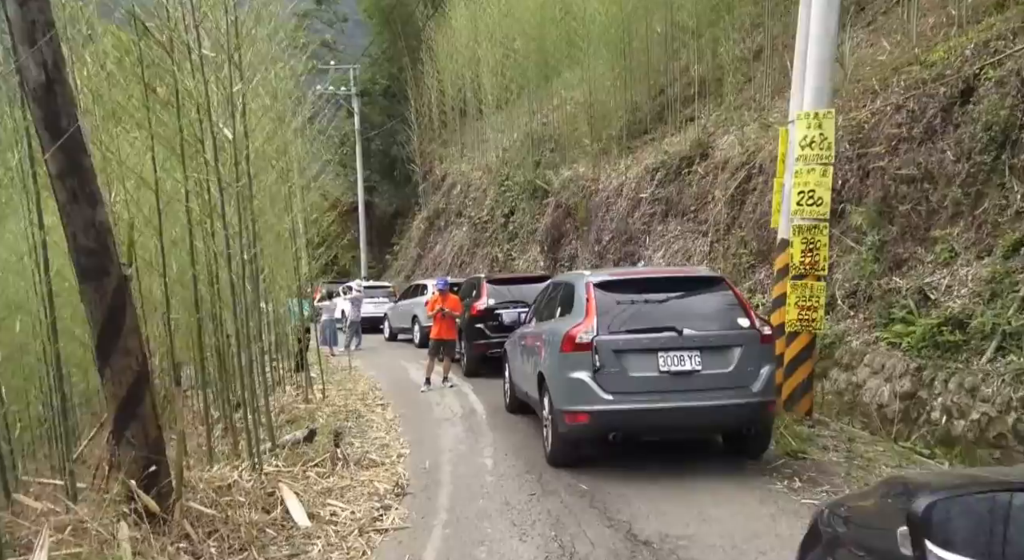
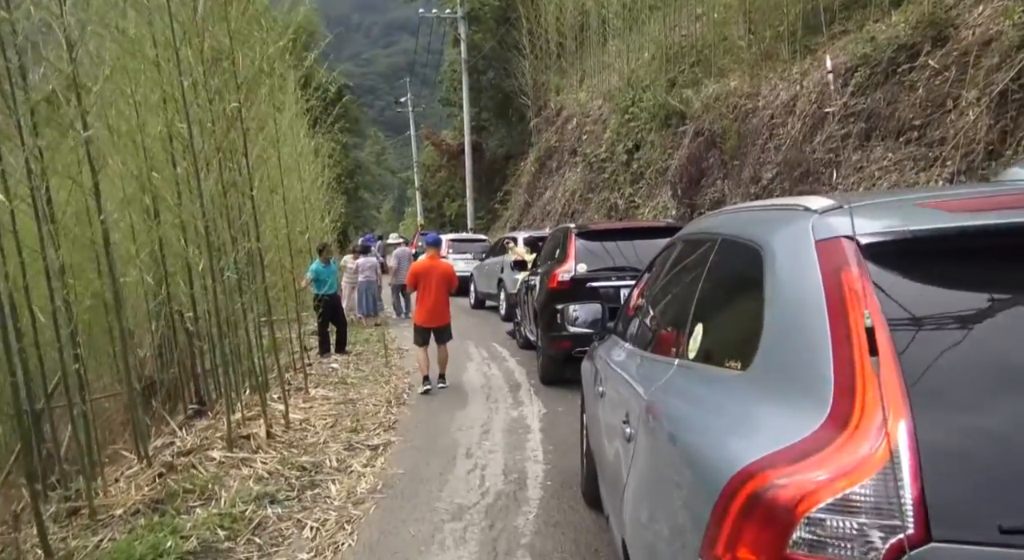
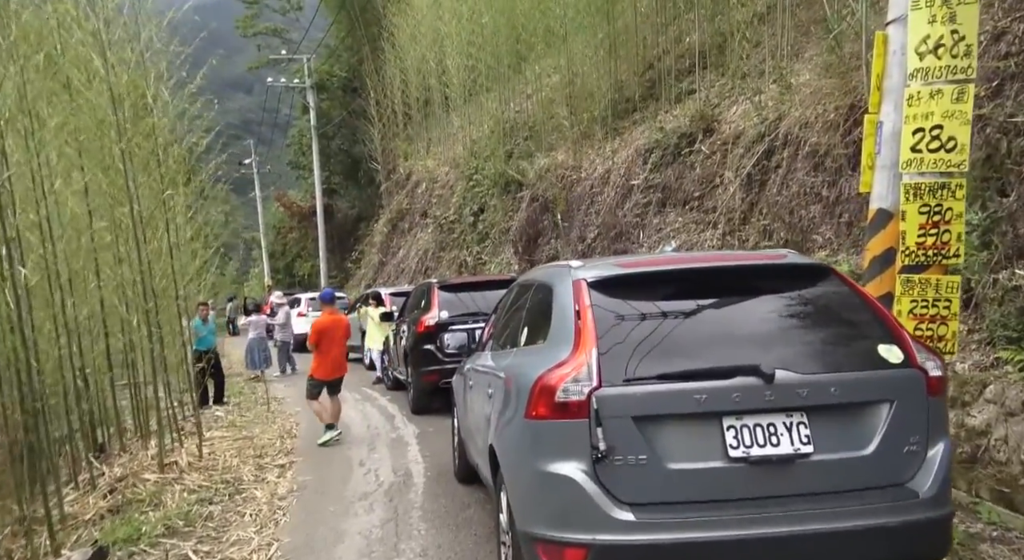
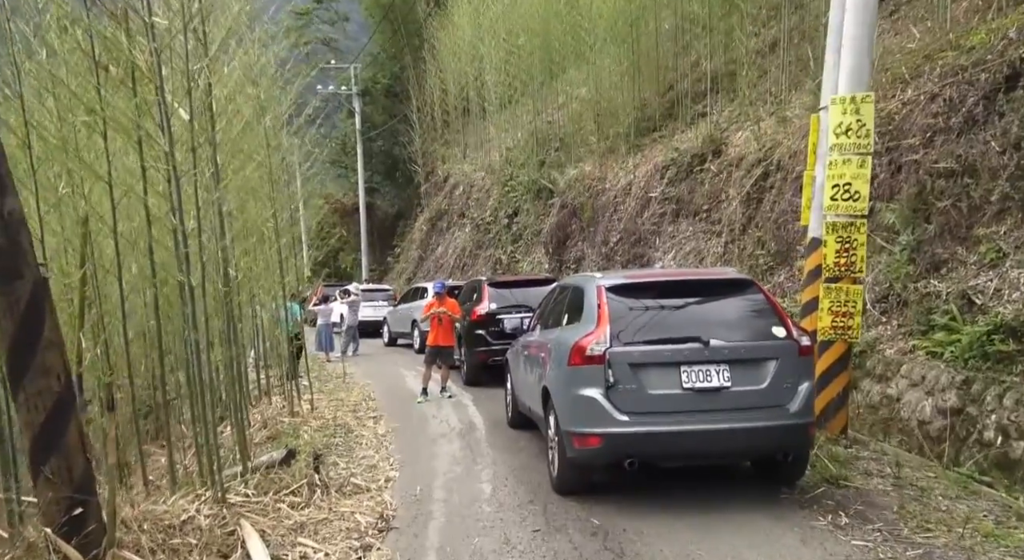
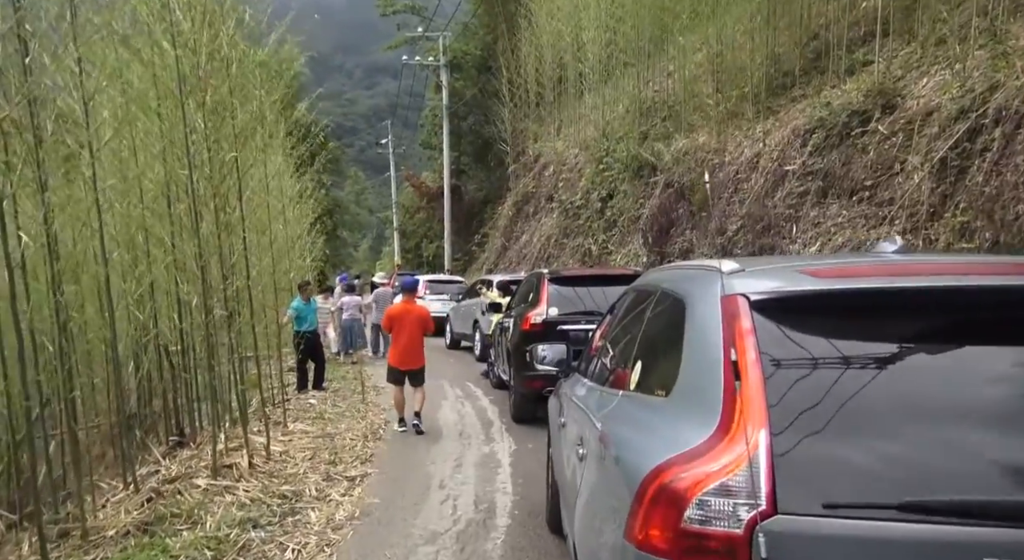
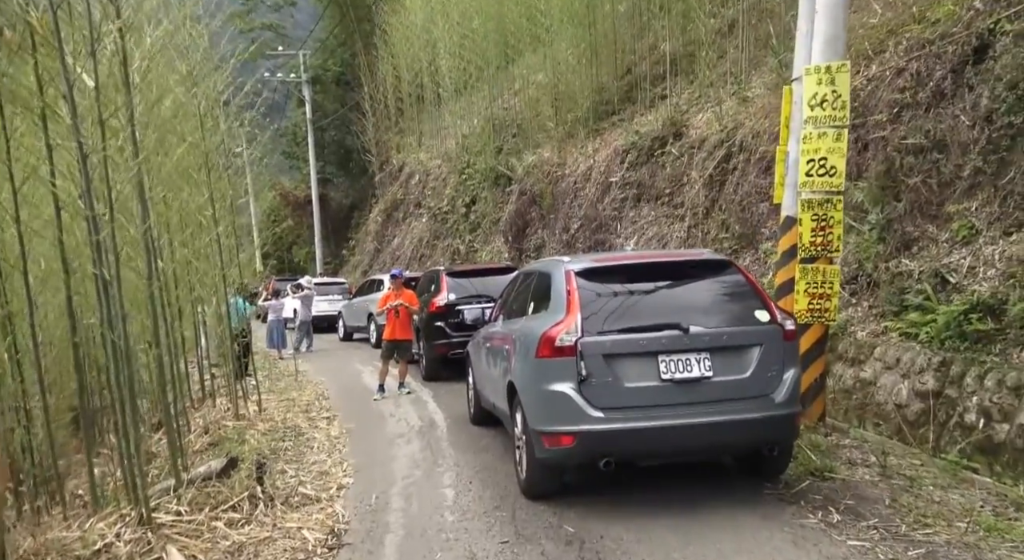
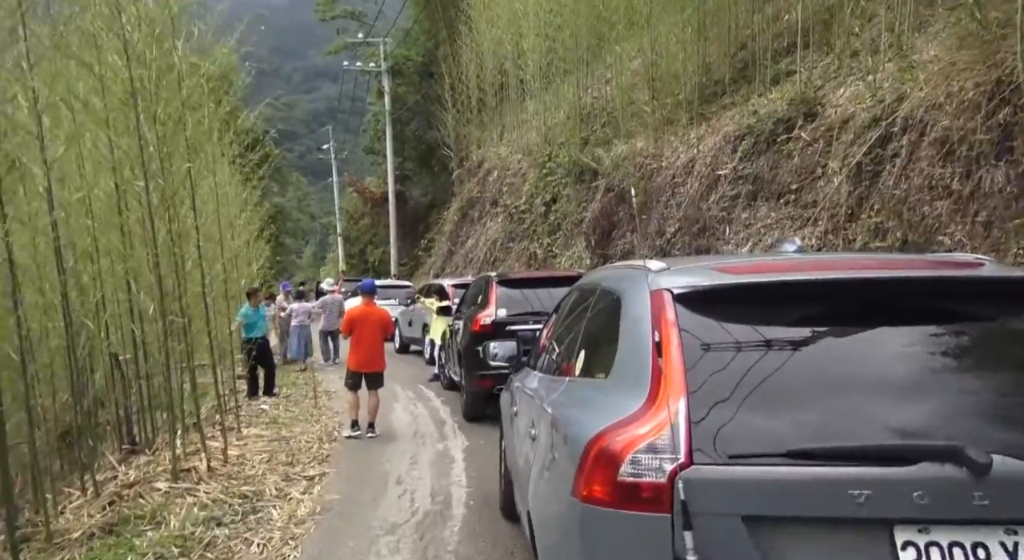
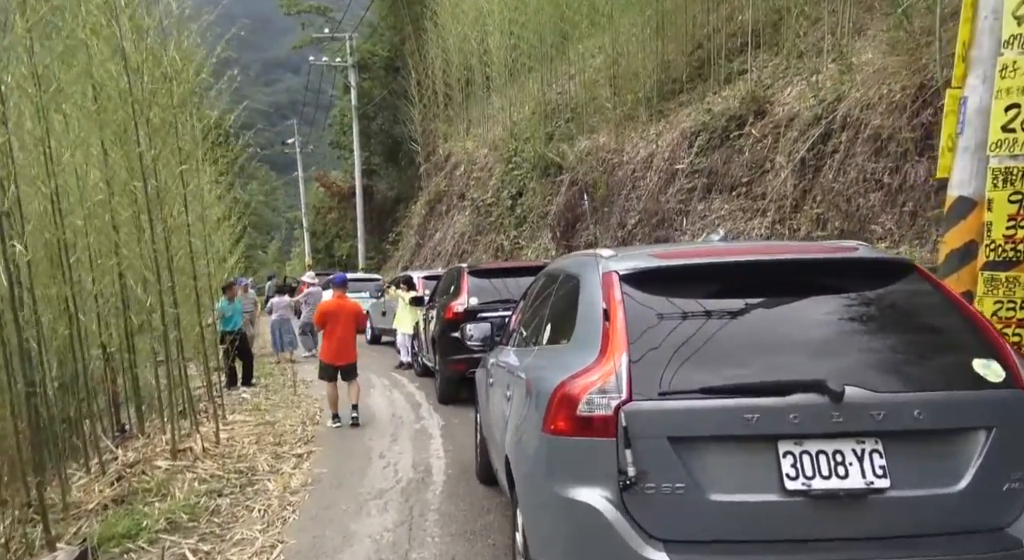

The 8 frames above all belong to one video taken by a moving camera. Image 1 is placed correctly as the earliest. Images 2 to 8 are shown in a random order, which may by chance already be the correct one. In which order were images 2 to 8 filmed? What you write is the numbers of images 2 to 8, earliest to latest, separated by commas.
4, 6, 3, 8, 7, 5, 2
